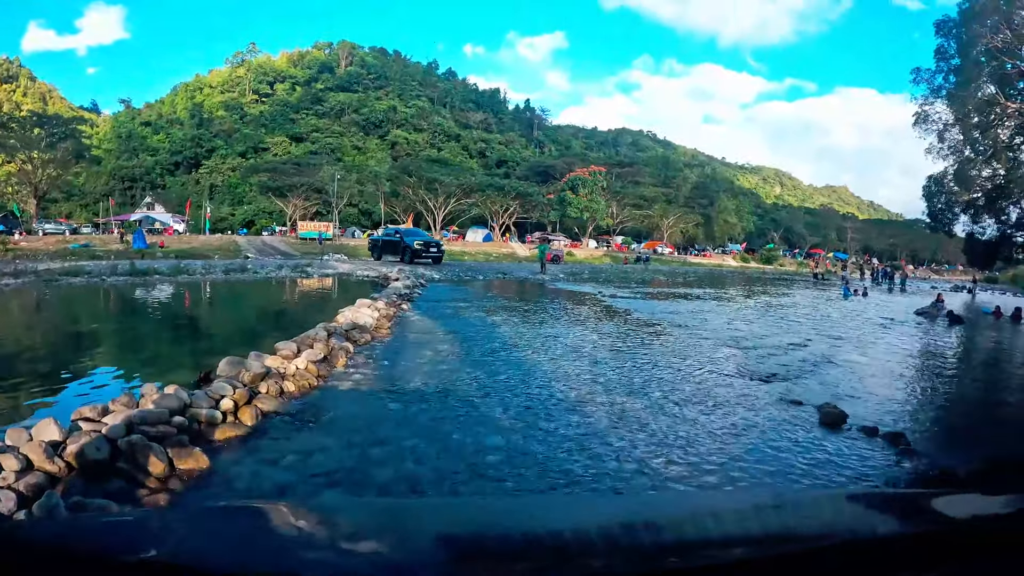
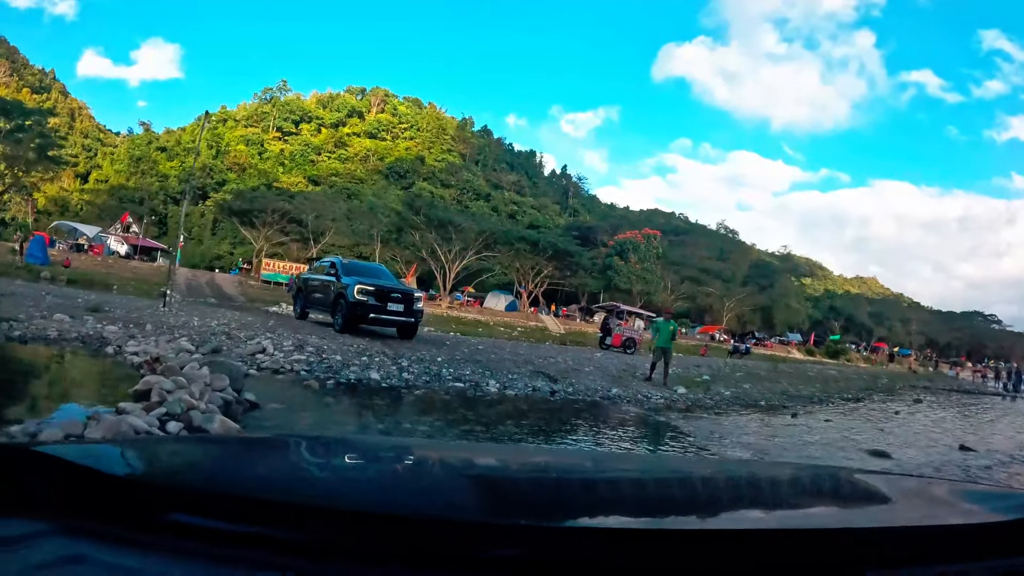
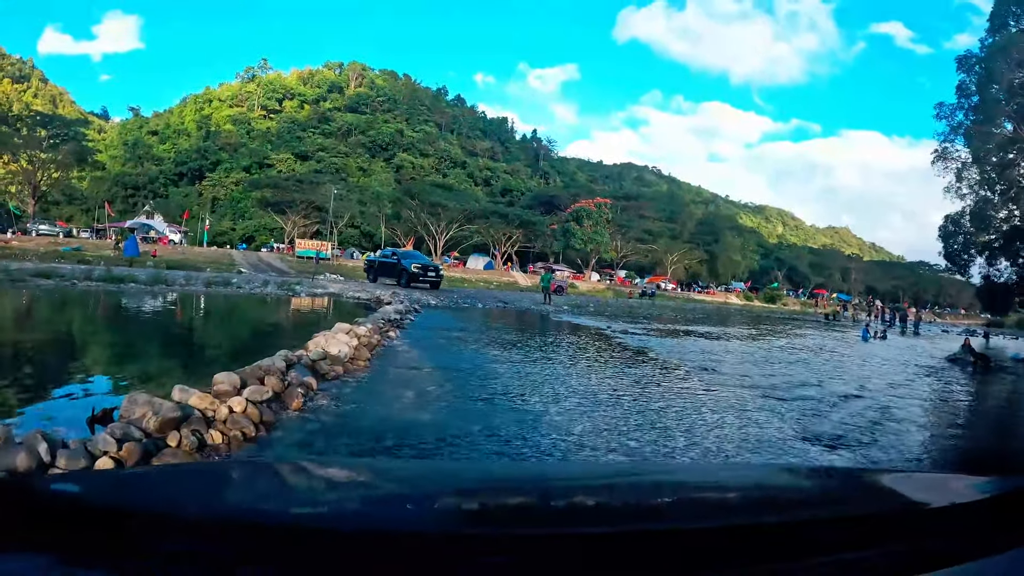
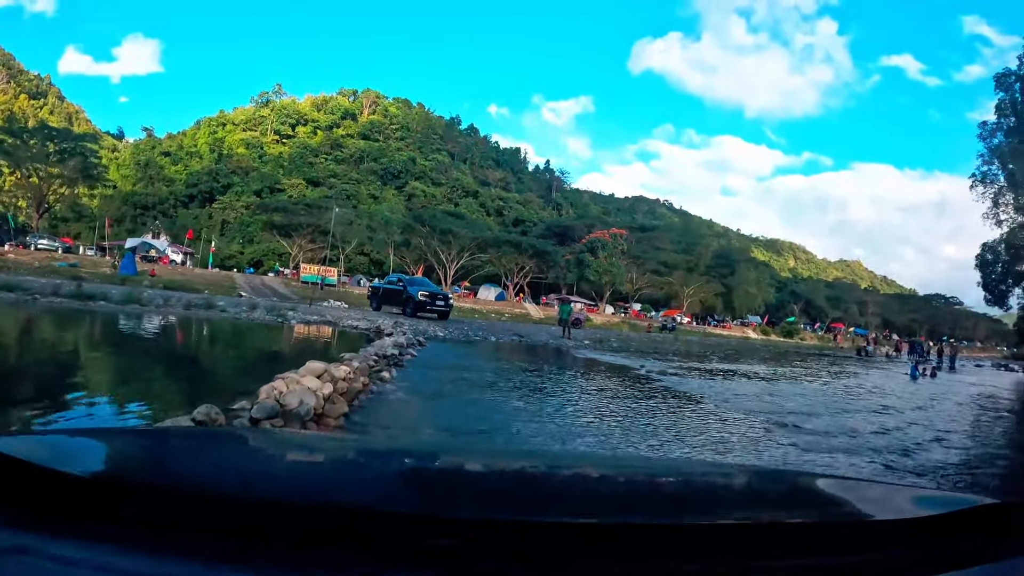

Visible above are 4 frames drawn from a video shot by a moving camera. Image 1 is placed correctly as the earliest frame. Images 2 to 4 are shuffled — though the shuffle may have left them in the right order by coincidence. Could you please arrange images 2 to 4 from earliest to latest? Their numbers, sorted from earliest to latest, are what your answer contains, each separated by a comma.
3, 4, 2
